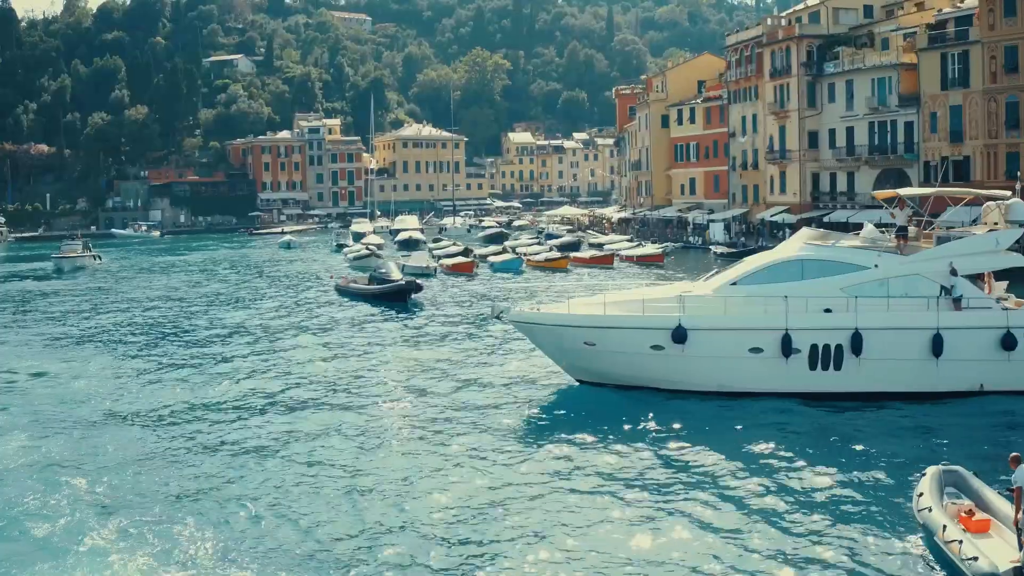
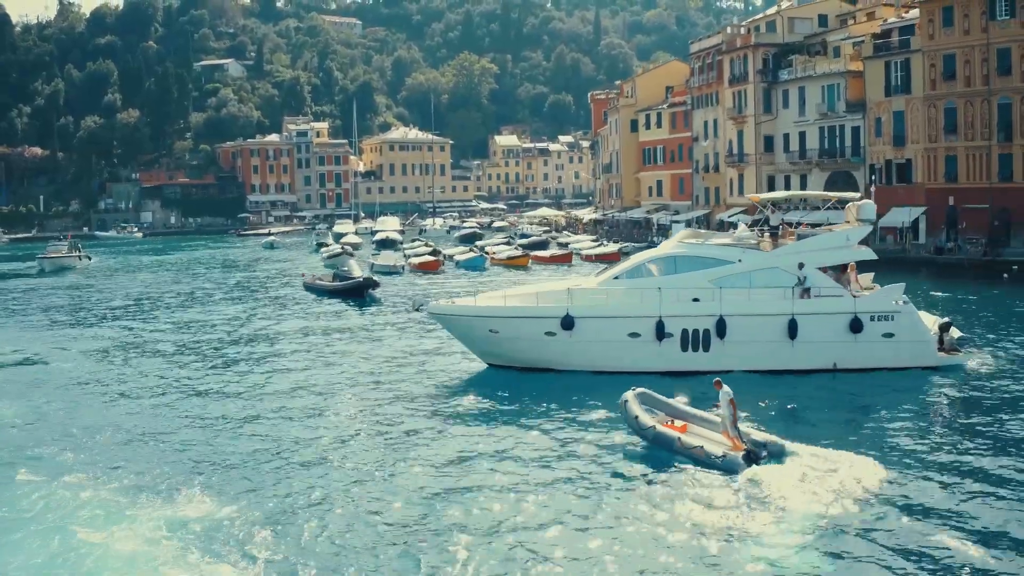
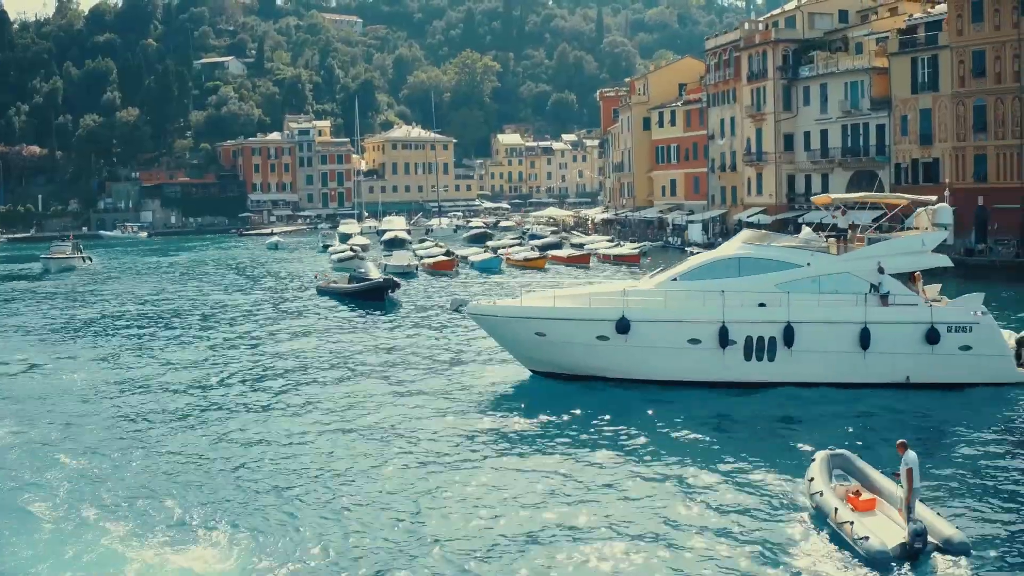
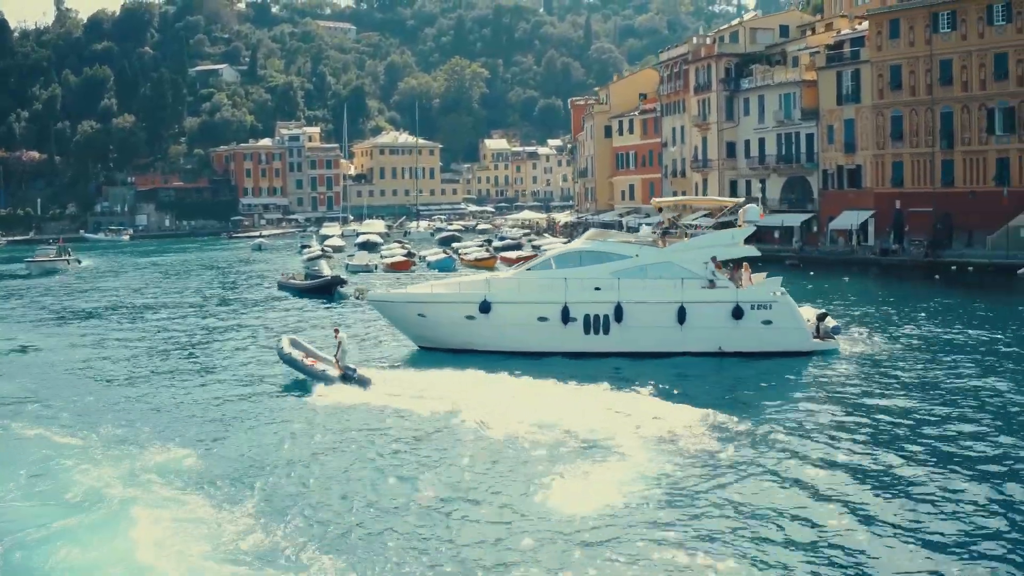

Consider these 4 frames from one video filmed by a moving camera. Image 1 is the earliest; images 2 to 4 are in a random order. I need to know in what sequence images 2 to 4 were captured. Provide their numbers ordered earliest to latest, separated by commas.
3, 2, 4
